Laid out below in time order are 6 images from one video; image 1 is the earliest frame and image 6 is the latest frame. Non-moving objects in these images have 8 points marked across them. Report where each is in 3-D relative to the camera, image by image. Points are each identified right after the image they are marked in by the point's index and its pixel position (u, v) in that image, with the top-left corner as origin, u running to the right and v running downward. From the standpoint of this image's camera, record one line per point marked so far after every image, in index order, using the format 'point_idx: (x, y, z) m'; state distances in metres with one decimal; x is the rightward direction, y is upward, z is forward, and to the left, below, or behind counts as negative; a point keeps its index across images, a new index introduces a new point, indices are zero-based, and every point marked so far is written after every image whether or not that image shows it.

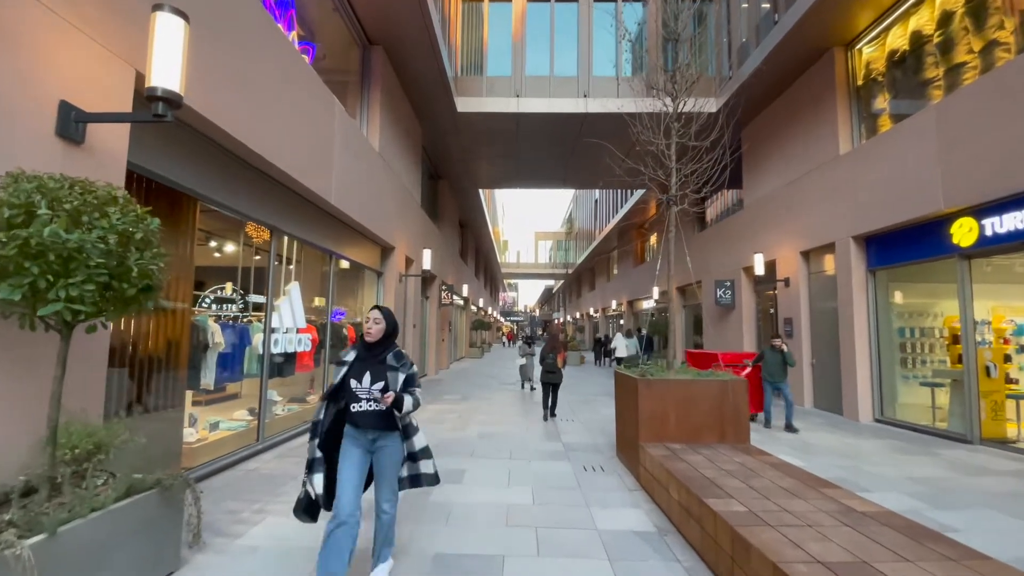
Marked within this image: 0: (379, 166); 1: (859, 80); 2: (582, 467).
0: (-2.7, +2.5, +9.6) m
1: (+6.8, +4.1, +9.3) m
2: (+0.8, -2.1, +5.4) m
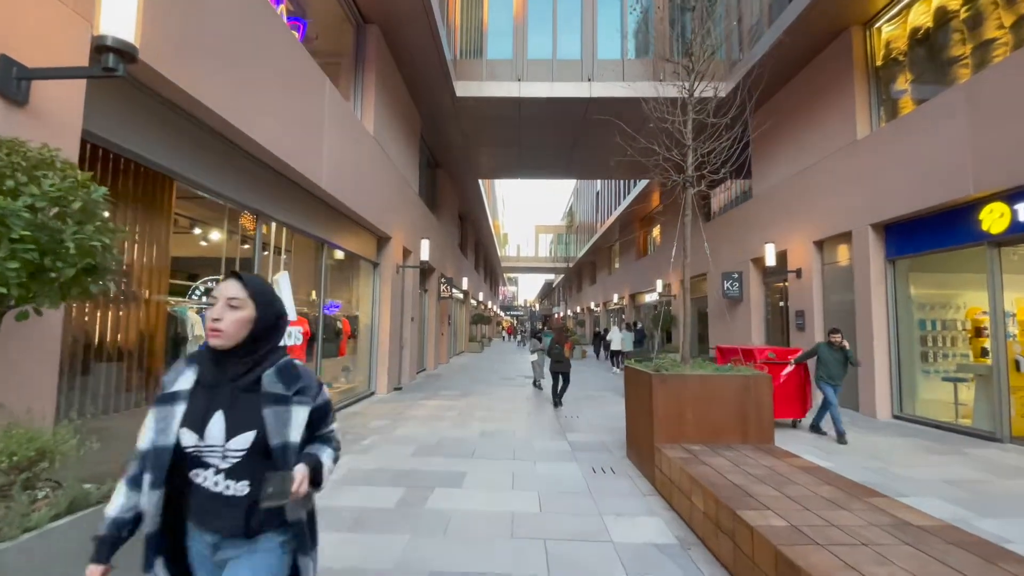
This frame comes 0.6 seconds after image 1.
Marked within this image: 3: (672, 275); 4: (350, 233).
0: (-2.7, +2.6, +9.2) m
1: (+6.9, +4.3, +8.9) m
2: (+0.8, -1.9, +5.0) m
3: (+6.2, +0.5, +18.4) m
4: (-3.1, +1.0, +9.1) m
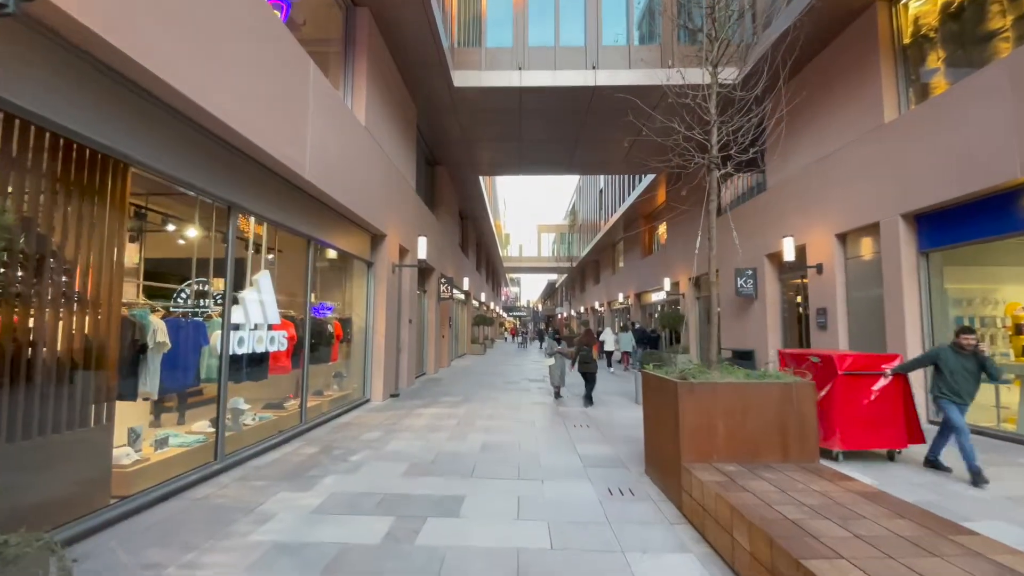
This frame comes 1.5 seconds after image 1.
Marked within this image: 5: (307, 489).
0: (-2.6, +2.6, +8.6) m
1: (+6.9, +4.3, +8.3) m
2: (+0.9, -1.9, +4.4) m
3: (+6.3, +0.5, +17.8) m
4: (-3.0, +1.0, +8.6) m
5: (-1.9, -1.9, +4.5) m
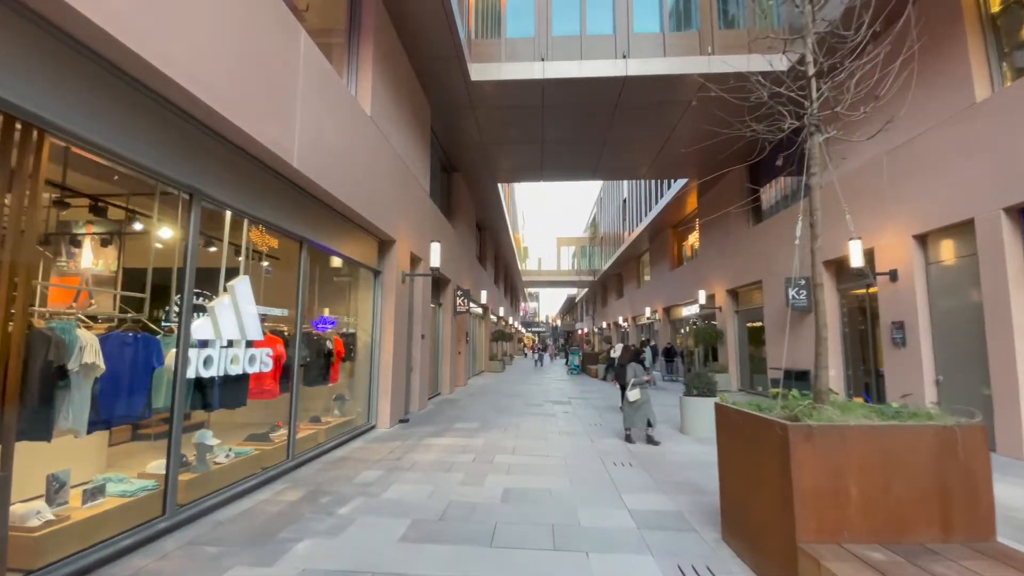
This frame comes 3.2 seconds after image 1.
0: (-2.3, +2.4, +7.7) m
1: (+7.2, +4.2, +7.0) m
2: (+1.1, -1.9, +3.2) m
3: (+7.1, +0.1, +16.4) m
4: (-2.6, +0.8, +7.6) m
5: (-1.7, -1.9, +3.4) m
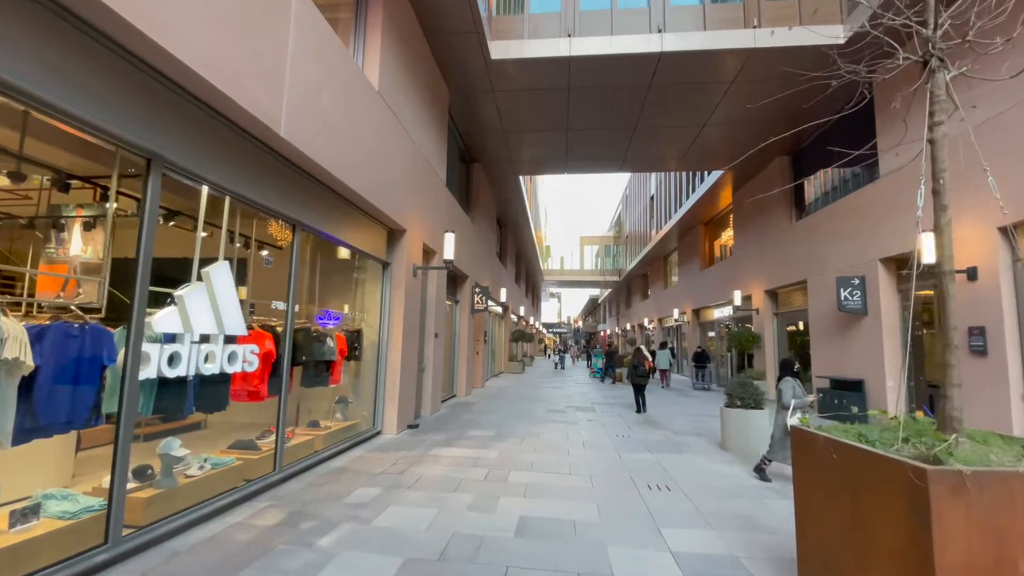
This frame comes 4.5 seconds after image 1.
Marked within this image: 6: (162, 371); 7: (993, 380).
0: (-1.9, +2.6, +7.0) m
1: (+7.5, +4.2, +5.9) m
2: (+1.2, -1.9, +2.4) m
3: (+7.8, +0.1, +15.3) m
4: (-2.3, +0.9, +6.9) m
5: (-1.6, -1.8, +2.7) m
6: (-2.8, -0.7, +3.9) m
7: (+7.1, -1.4, +7.0) m
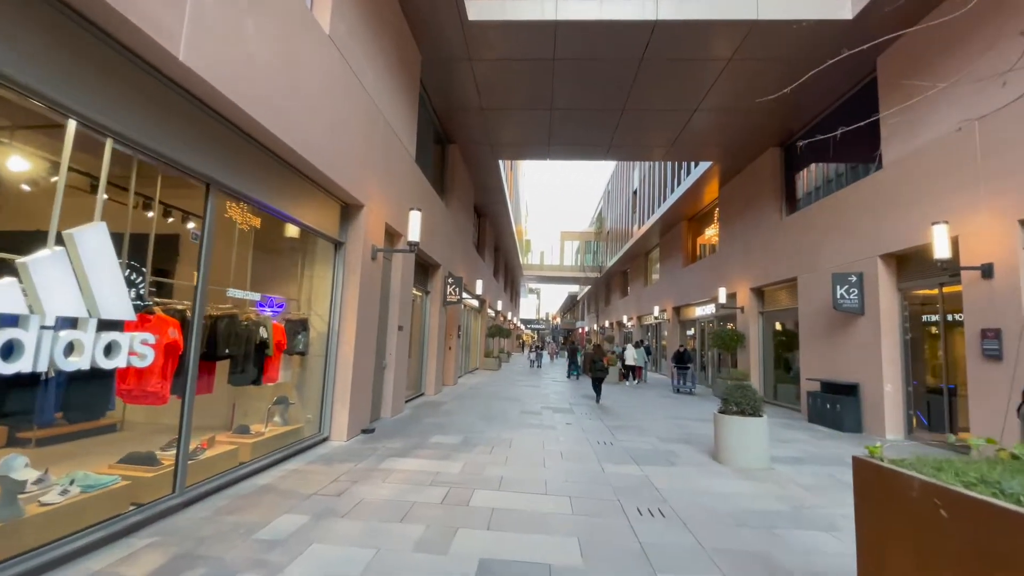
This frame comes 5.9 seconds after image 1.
0: (-2.2, +2.8, +5.9) m
1: (+7.3, +4.2, +5.3) m
2: (+1.0, -1.7, +1.5) m
3: (+7.0, +0.2, +14.7) m
4: (-2.7, +1.2, +5.9) m
5: (-1.8, -1.6, +1.7) m
6: (-3.1, -0.5, +2.8) m
7: (+6.7, -1.3, +6.4) m
